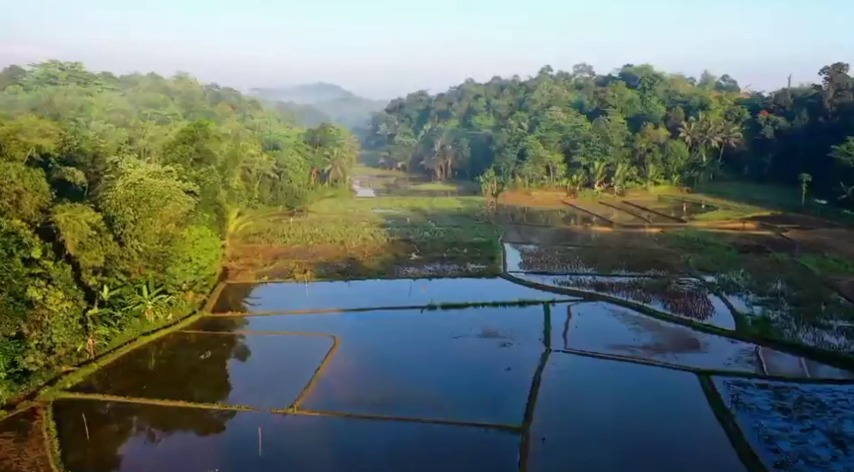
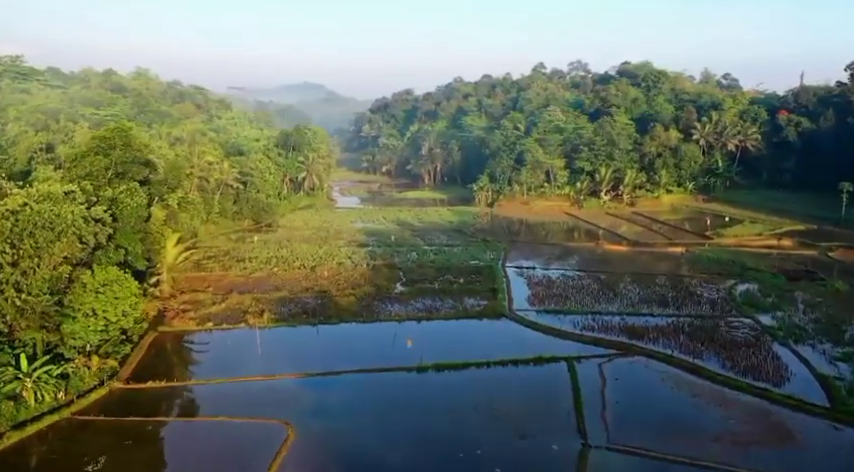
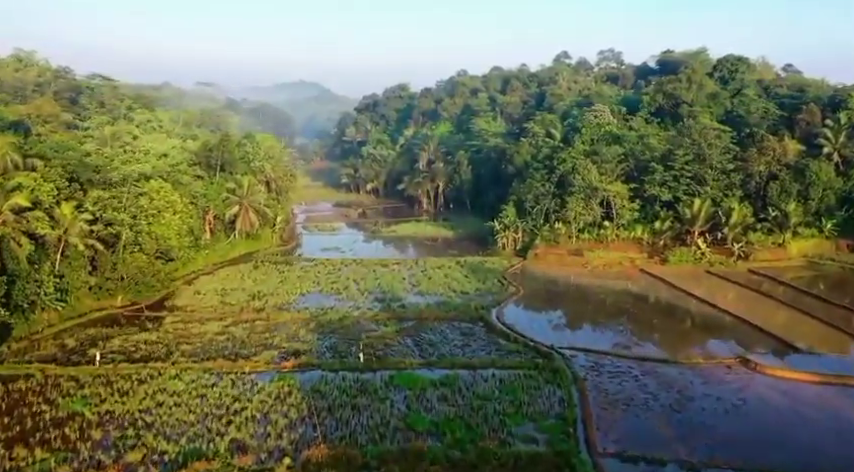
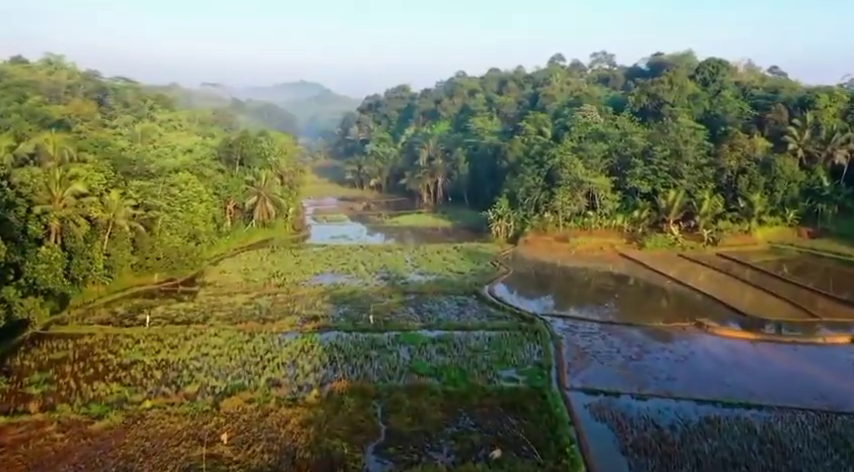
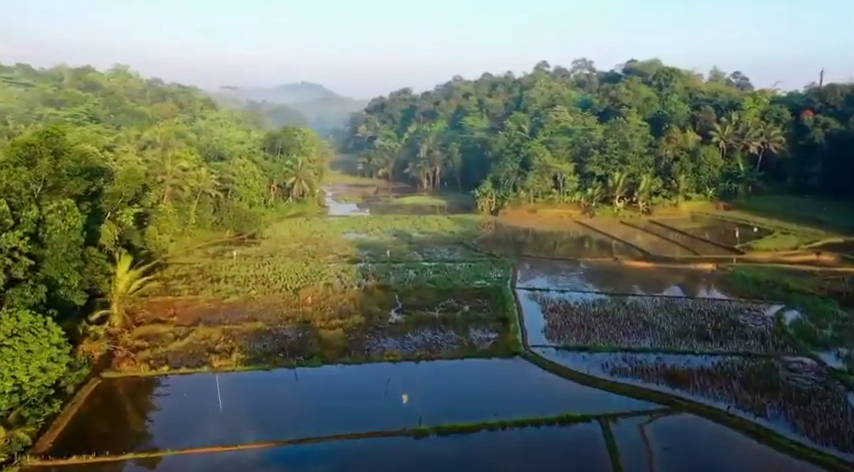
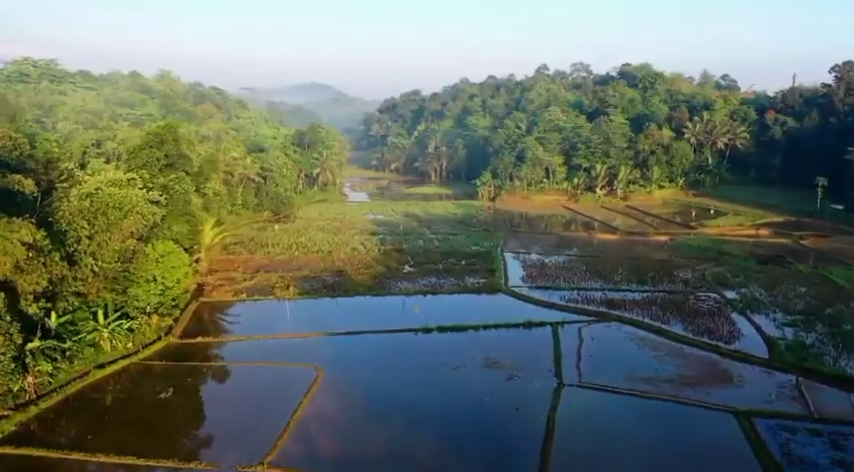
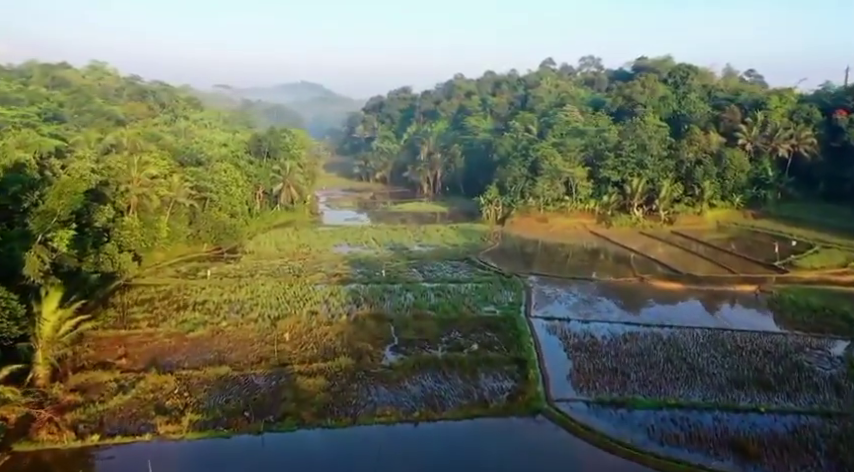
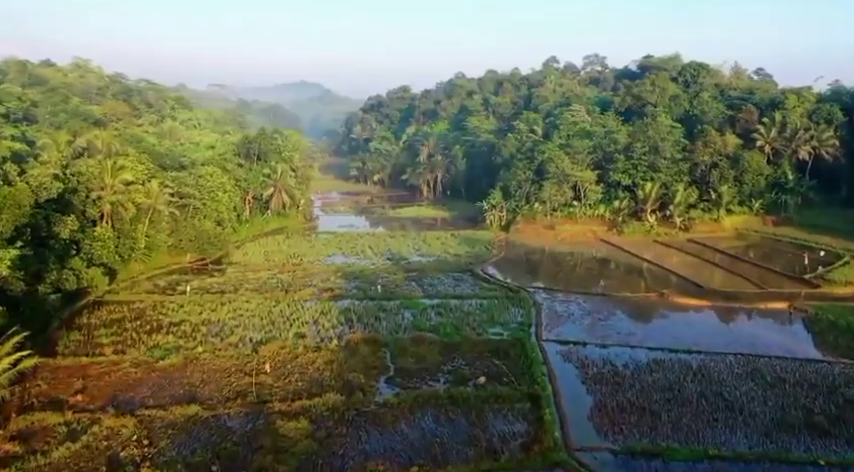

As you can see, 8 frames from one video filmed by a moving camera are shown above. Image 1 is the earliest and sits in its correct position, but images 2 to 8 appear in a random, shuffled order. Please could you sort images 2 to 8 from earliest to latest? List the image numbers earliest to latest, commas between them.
6, 2, 5, 7, 8, 4, 3
